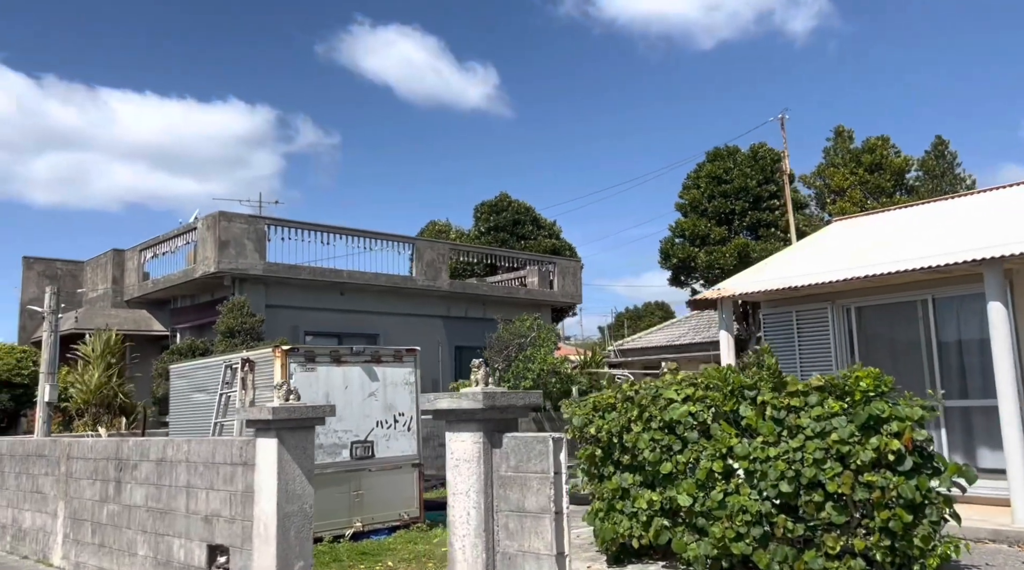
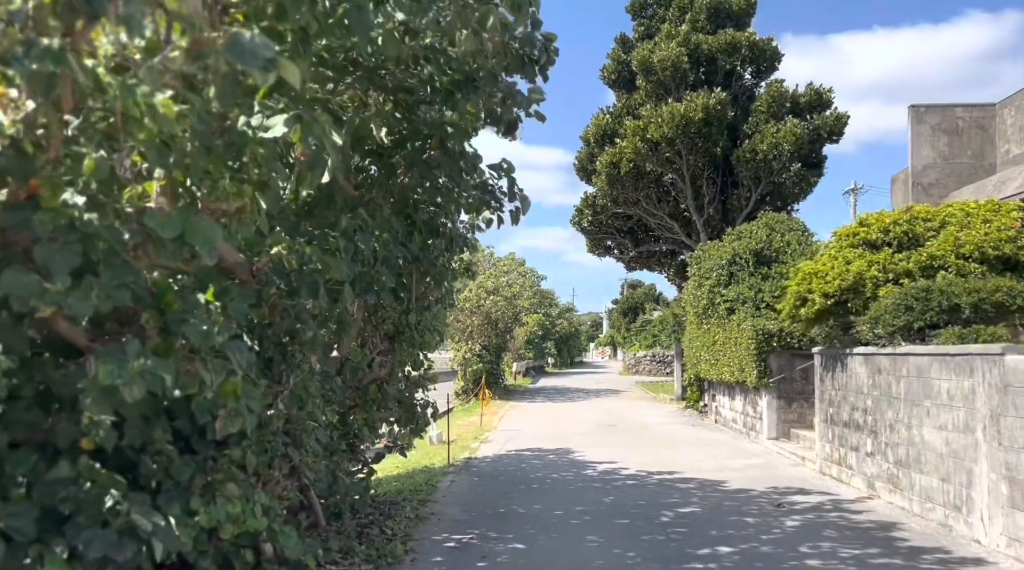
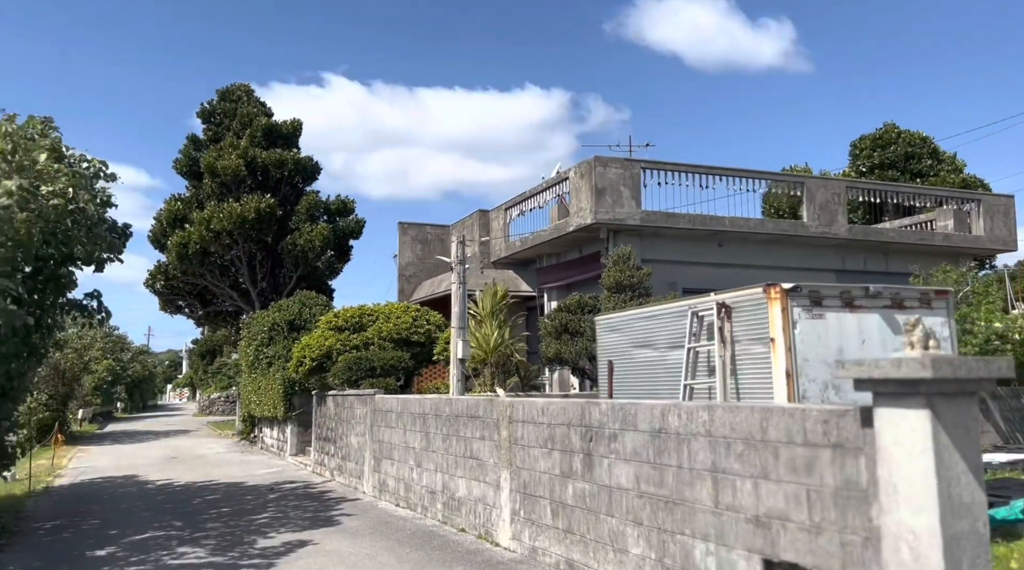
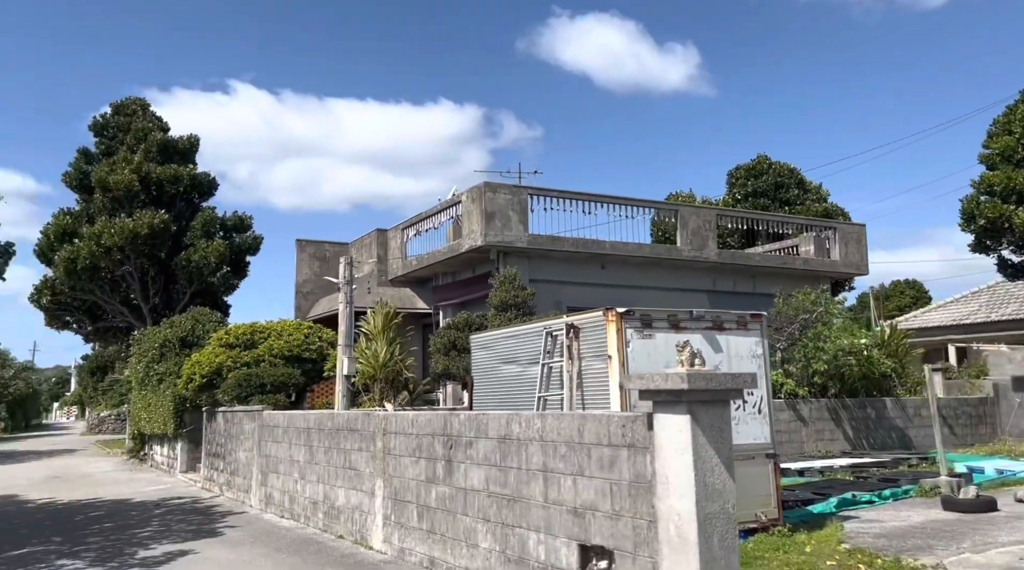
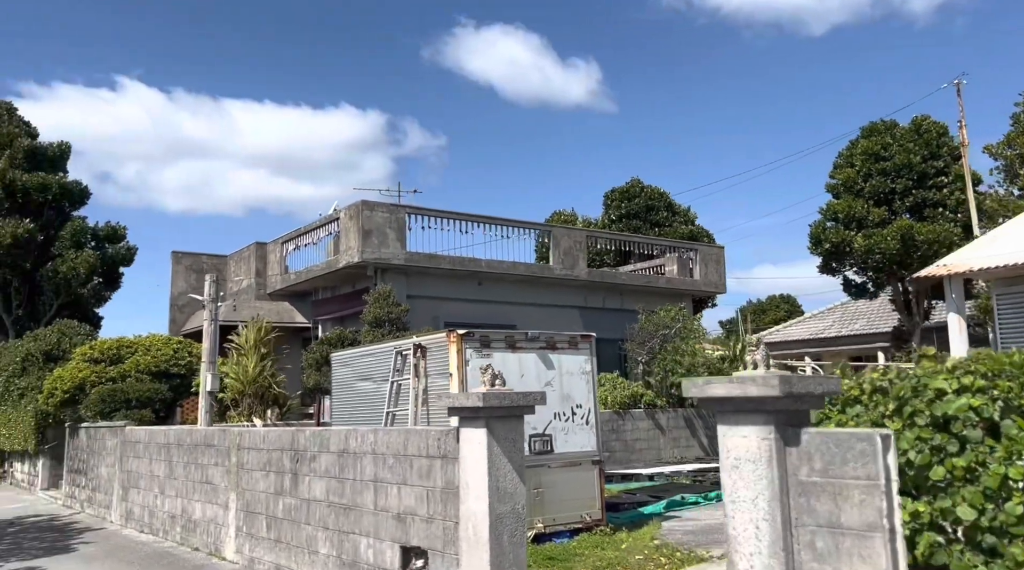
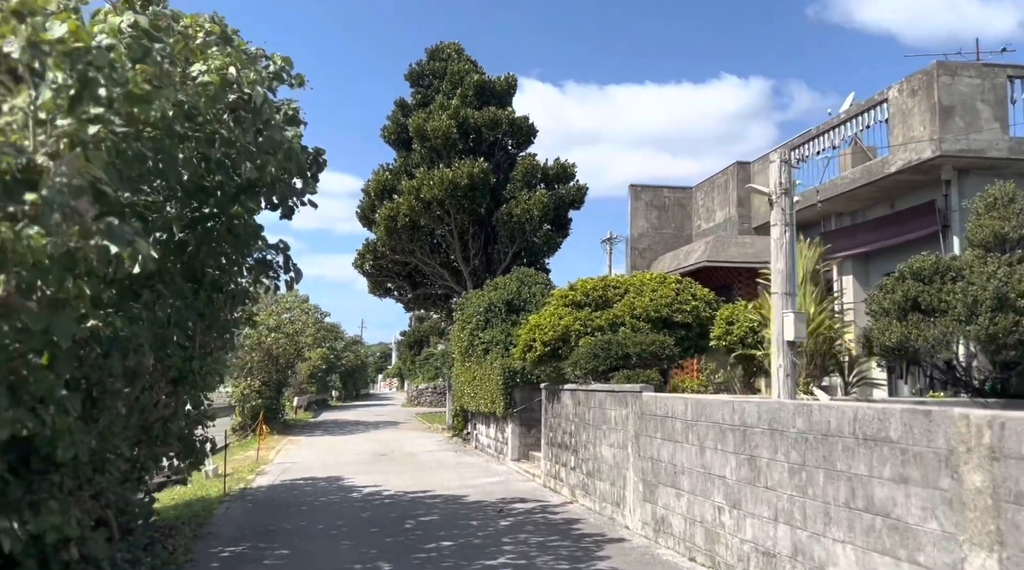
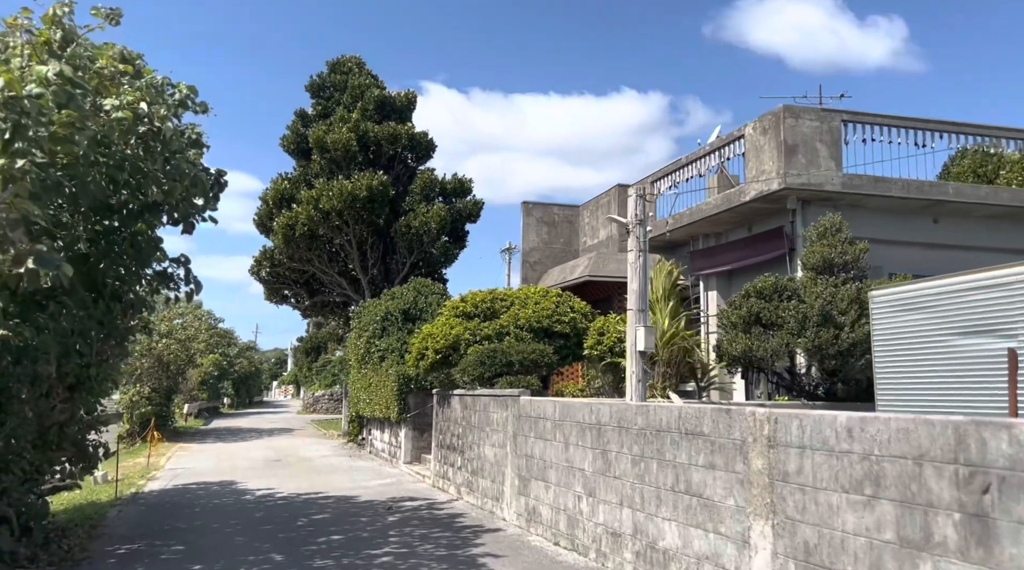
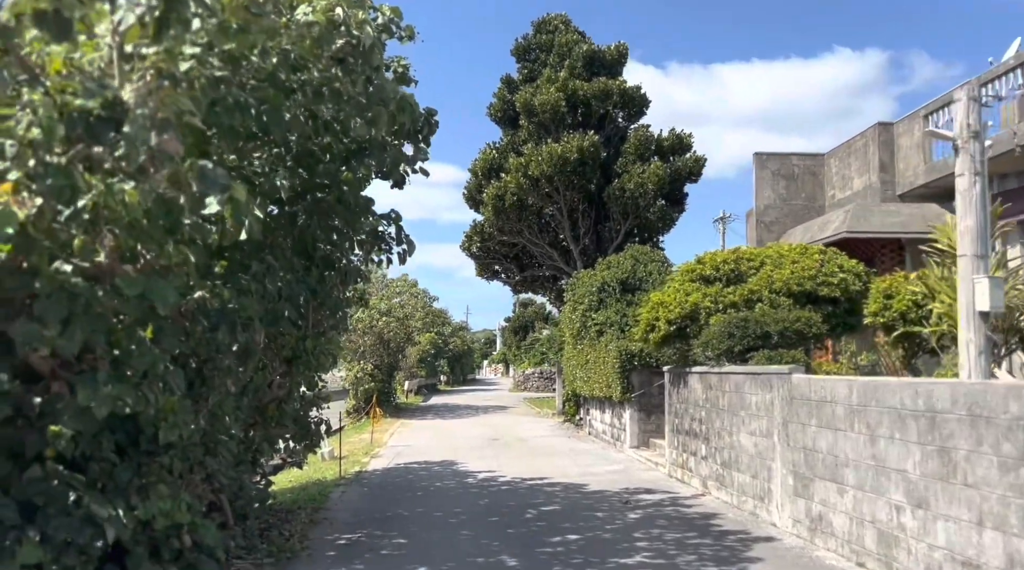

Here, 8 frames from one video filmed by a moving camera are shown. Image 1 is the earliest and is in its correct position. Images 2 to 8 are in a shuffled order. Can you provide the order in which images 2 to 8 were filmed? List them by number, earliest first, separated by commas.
5, 4, 3, 7, 6, 8, 2
